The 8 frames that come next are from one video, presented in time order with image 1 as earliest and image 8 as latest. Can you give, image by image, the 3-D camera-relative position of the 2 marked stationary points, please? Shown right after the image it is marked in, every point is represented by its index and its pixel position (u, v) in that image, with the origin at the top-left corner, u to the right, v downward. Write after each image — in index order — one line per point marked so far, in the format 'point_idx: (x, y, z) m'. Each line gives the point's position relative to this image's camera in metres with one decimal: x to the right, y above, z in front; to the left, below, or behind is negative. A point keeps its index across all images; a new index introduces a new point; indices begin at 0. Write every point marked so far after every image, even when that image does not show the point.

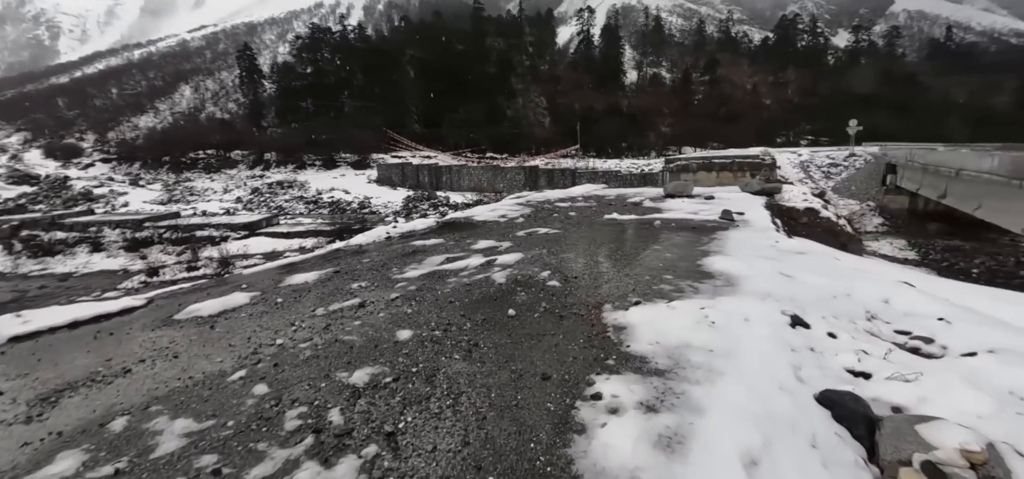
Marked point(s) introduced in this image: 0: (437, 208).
0: (-3.3, +1.4, +18.9) m
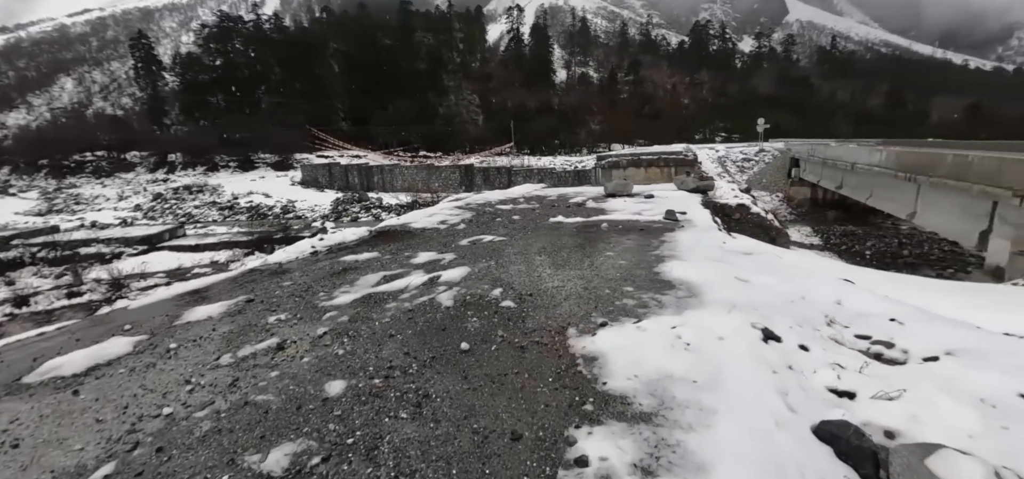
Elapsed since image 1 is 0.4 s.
0: (-5.9, +1.2, +18.0) m
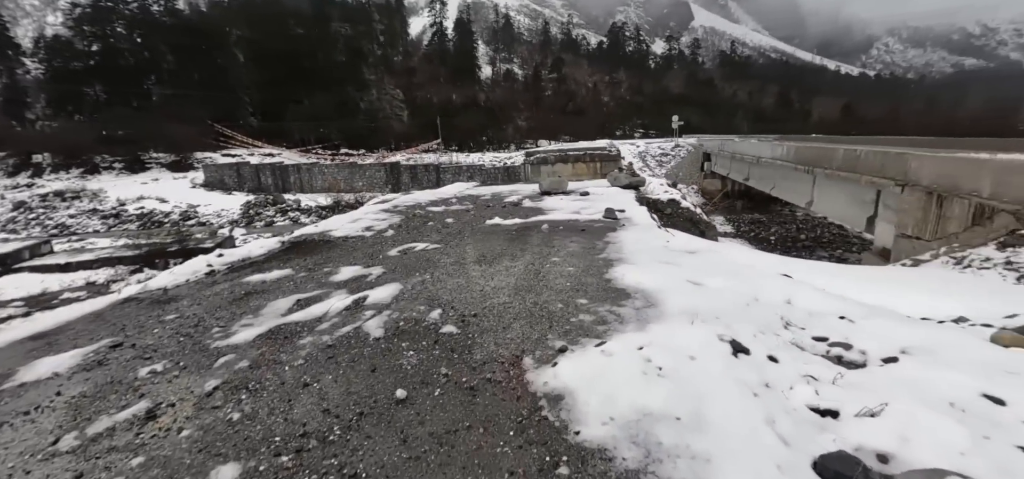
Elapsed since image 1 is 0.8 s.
0: (-8.6, +1.0, +16.5) m
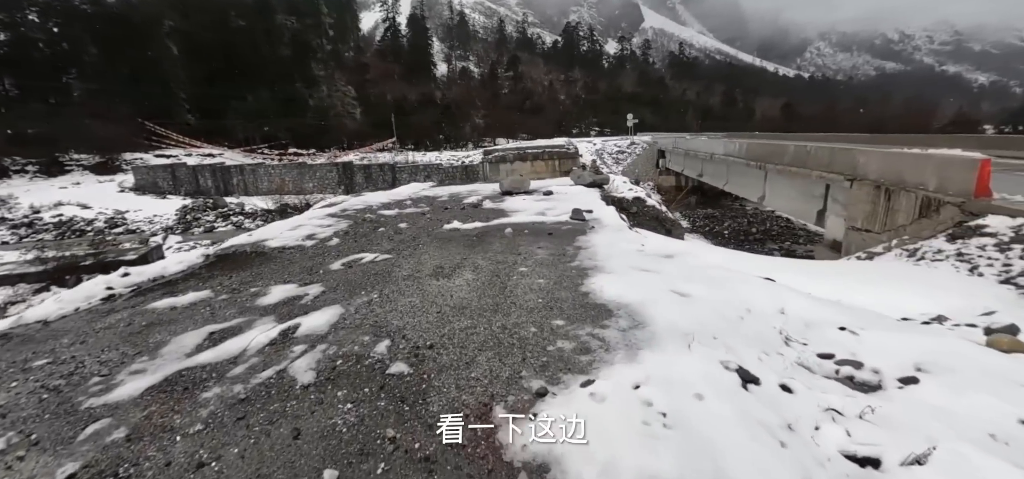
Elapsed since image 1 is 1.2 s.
0: (-10.1, +0.7, +15.3) m
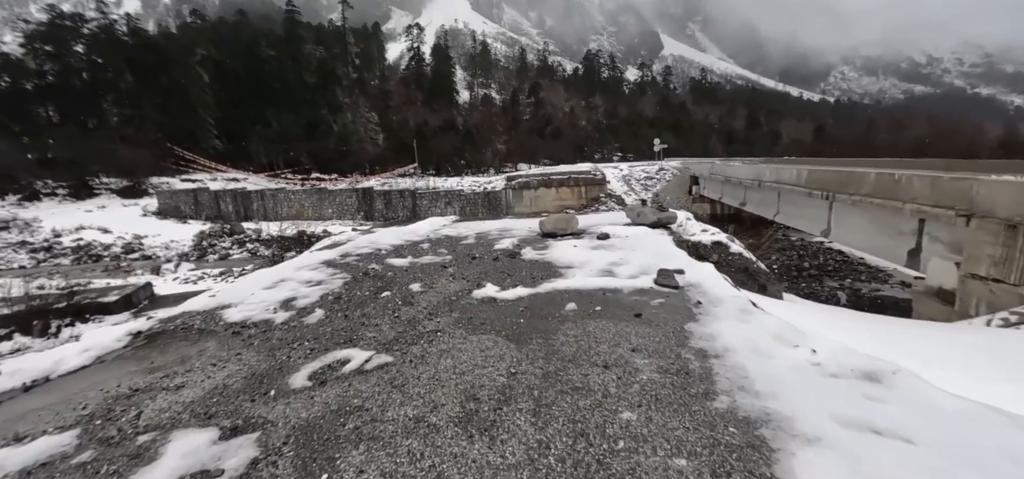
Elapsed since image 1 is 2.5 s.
0: (-9.2, -0.3, +14.6) m
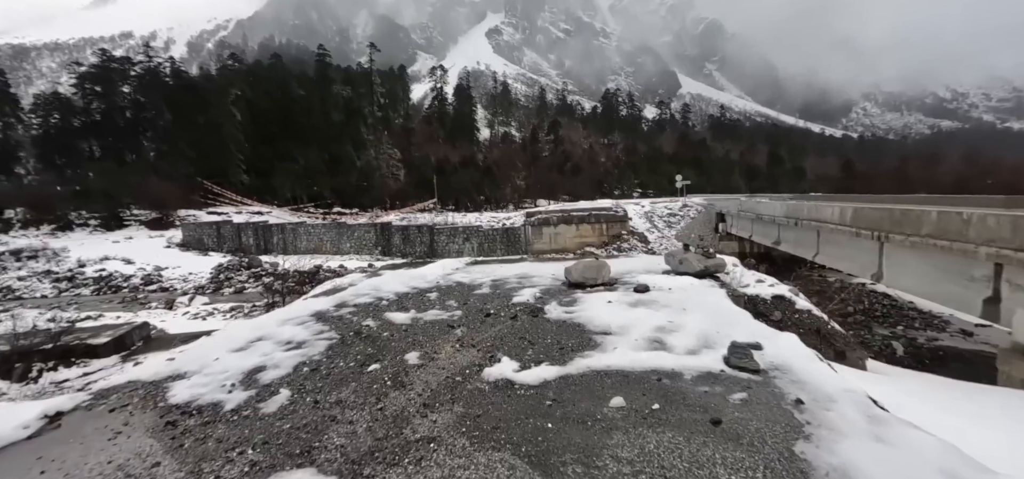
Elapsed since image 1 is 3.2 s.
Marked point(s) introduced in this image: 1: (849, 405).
0: (-8.6, -1.4, +14.3) m
1: (+1.4, -0.6, +1.8) m
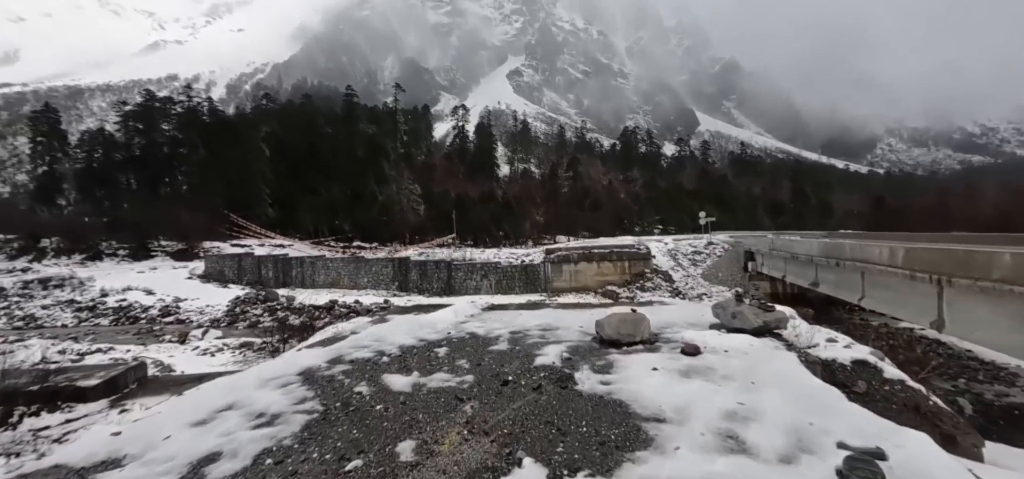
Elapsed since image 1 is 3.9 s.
0: (-8.0, -2.5, +14.0) m
1: (+1.5, -0.8, +1.2) m
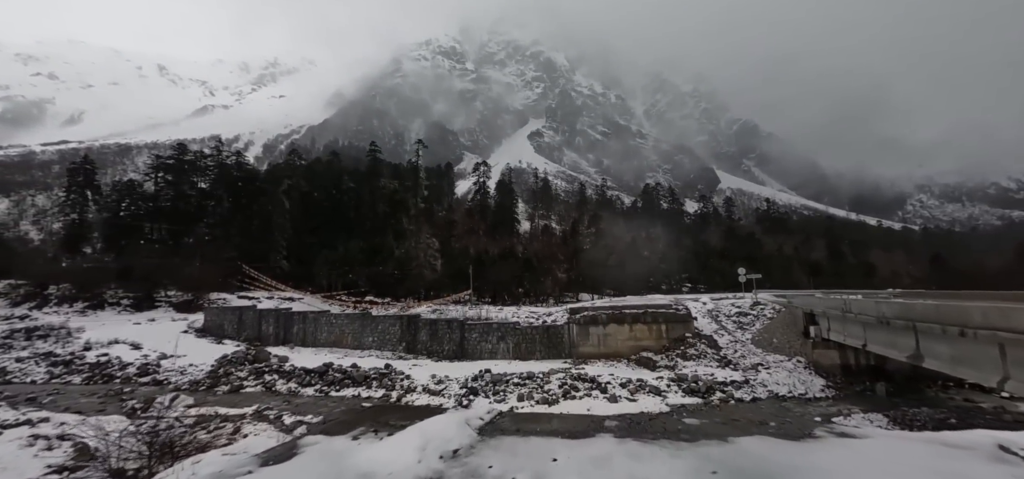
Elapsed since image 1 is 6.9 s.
0: (-7.5, -4.0, +11.8) m
1: (+1.4, -0.7, -1.1) m
